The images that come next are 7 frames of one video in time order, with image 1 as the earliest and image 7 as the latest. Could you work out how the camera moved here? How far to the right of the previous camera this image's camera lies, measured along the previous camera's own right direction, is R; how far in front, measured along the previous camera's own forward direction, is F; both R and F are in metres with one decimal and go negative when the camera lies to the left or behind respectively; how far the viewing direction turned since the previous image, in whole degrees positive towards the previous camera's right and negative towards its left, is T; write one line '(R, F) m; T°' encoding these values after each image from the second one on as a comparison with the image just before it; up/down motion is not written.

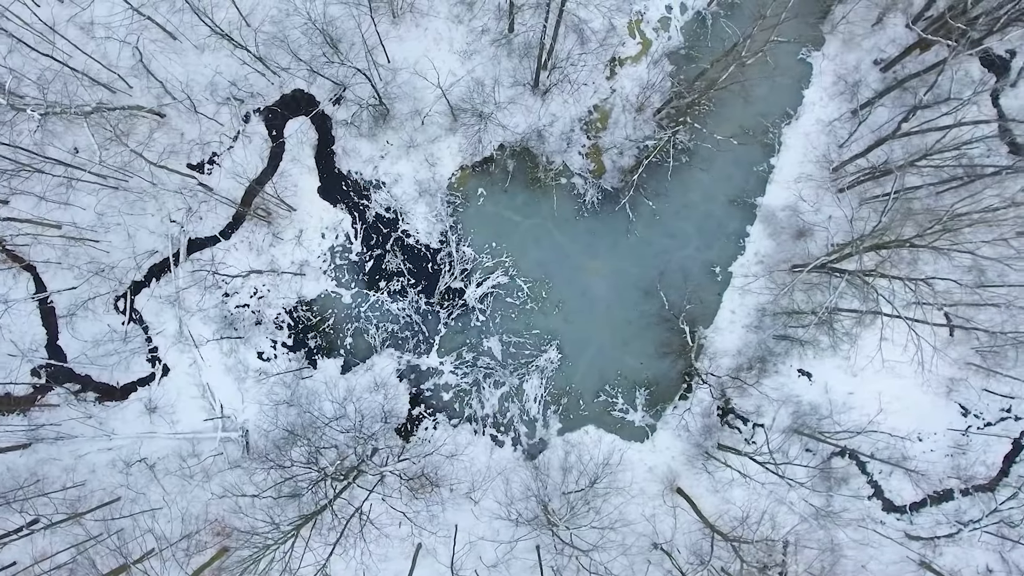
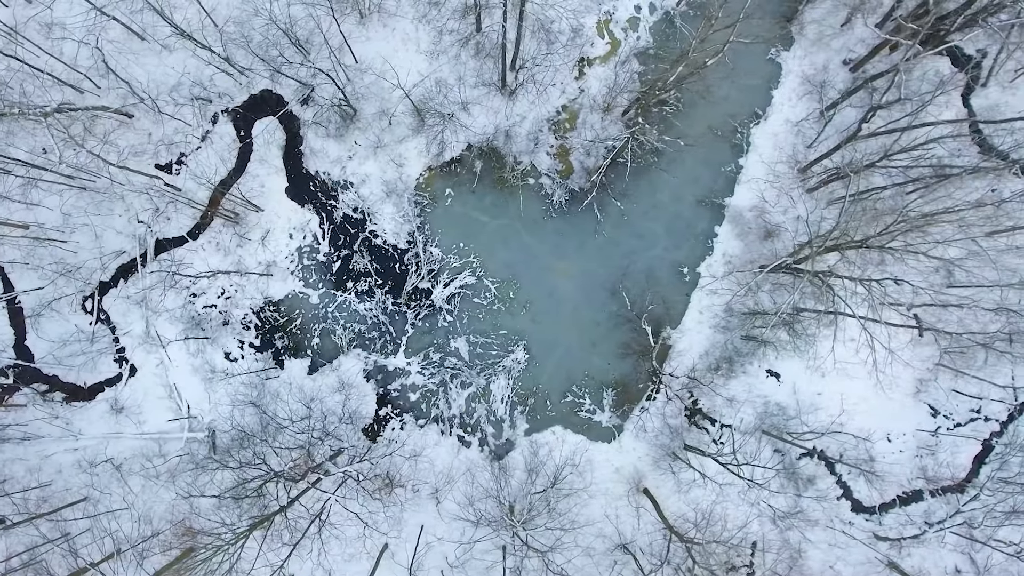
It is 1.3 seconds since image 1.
(+1.2, 0.0) m; 0°
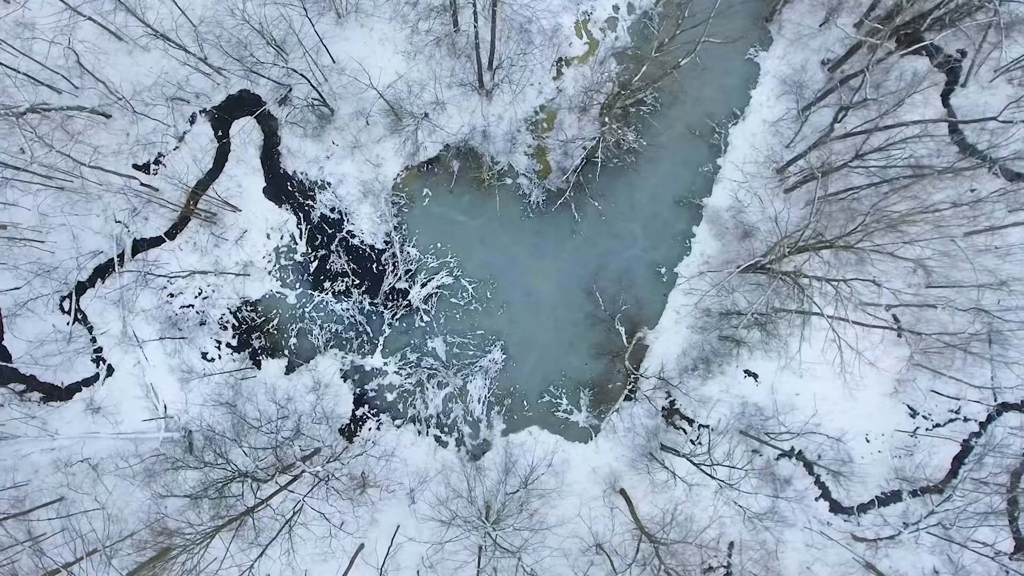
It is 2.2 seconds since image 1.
(+0.9, 0.0) m; 0°
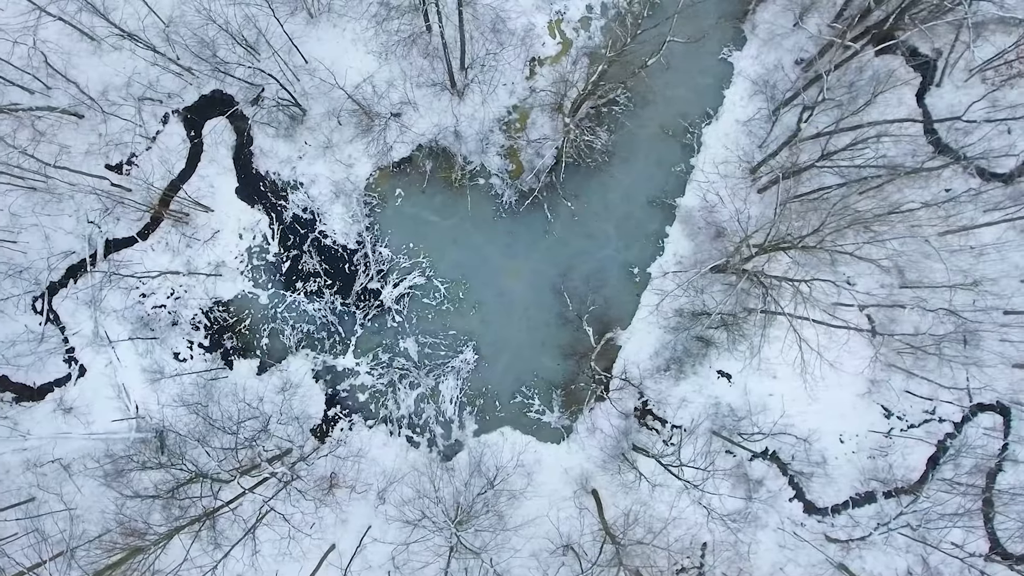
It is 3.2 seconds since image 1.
(+1.1, 0.0) m; 0°
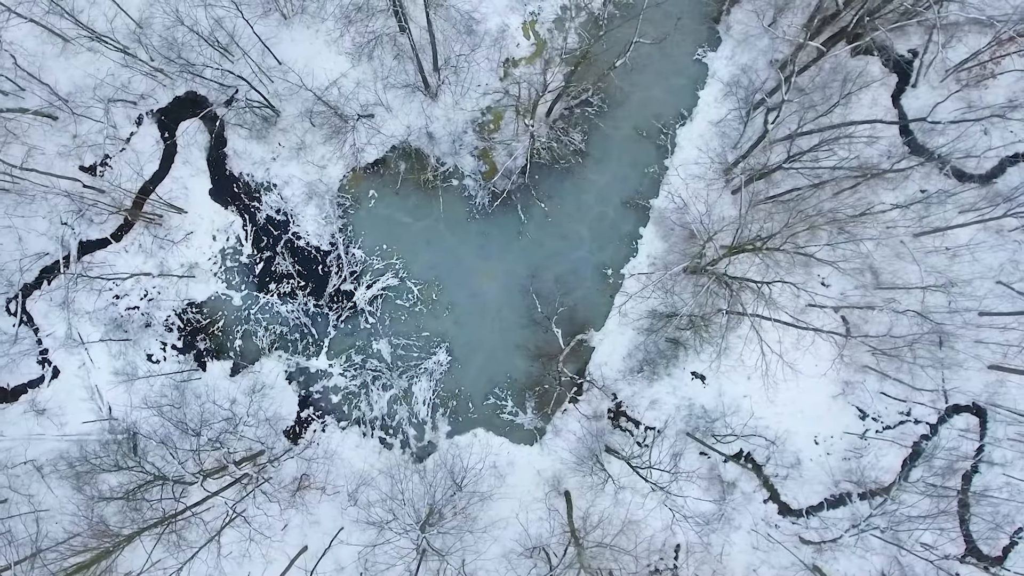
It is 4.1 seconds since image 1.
(+1.0, 0.0) m; 0°
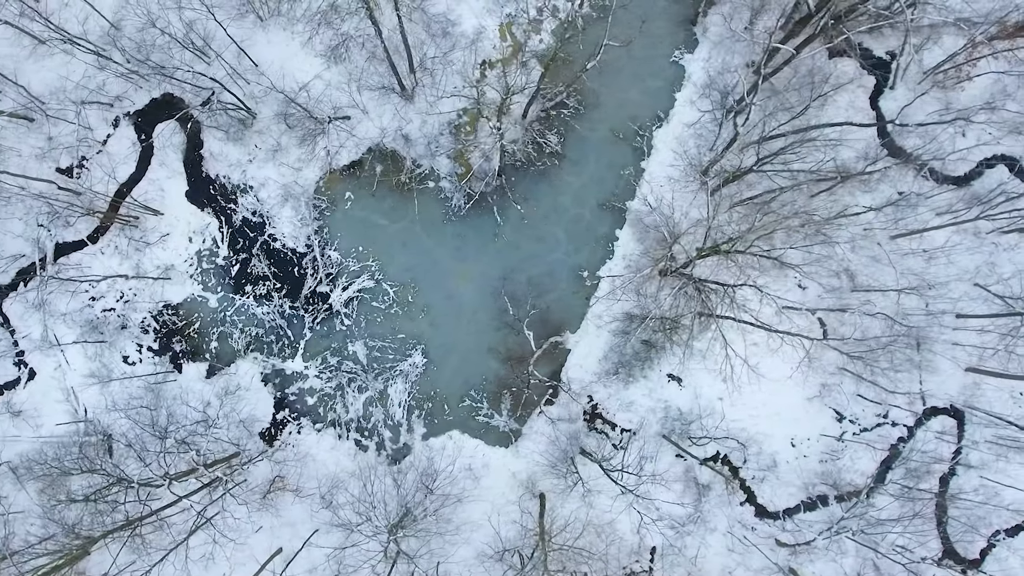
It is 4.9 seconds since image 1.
(+0.9, 0.0) m; 0°
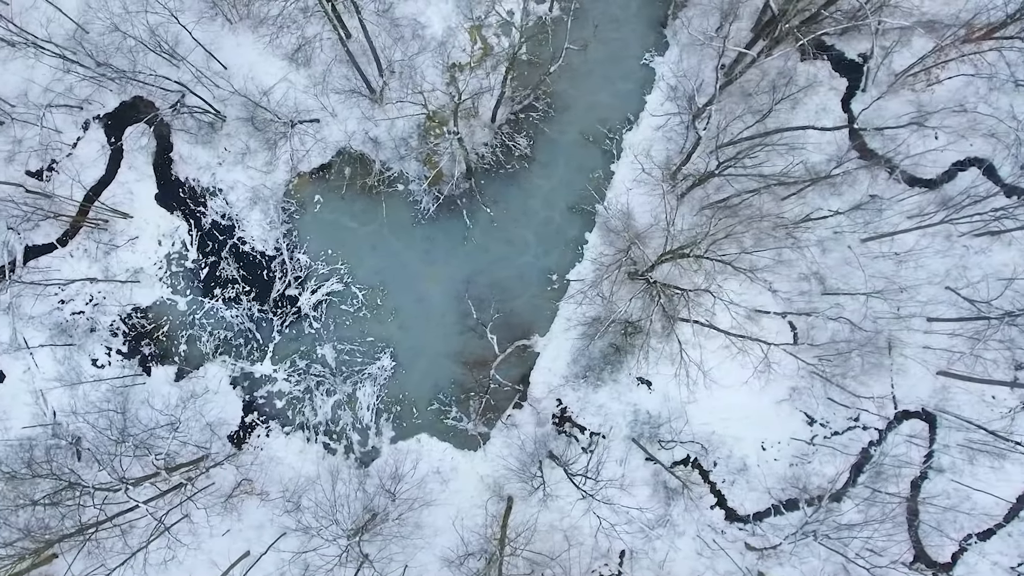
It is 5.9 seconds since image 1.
(+1.2, 0.0) m; 0°
